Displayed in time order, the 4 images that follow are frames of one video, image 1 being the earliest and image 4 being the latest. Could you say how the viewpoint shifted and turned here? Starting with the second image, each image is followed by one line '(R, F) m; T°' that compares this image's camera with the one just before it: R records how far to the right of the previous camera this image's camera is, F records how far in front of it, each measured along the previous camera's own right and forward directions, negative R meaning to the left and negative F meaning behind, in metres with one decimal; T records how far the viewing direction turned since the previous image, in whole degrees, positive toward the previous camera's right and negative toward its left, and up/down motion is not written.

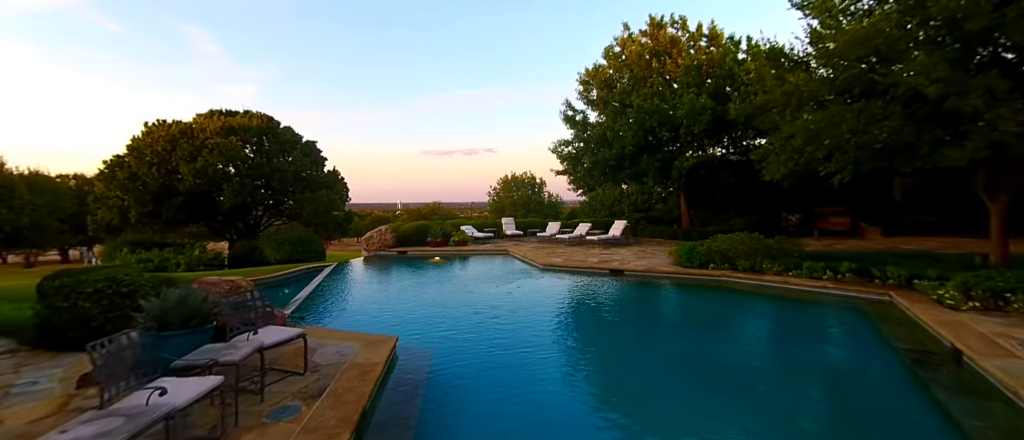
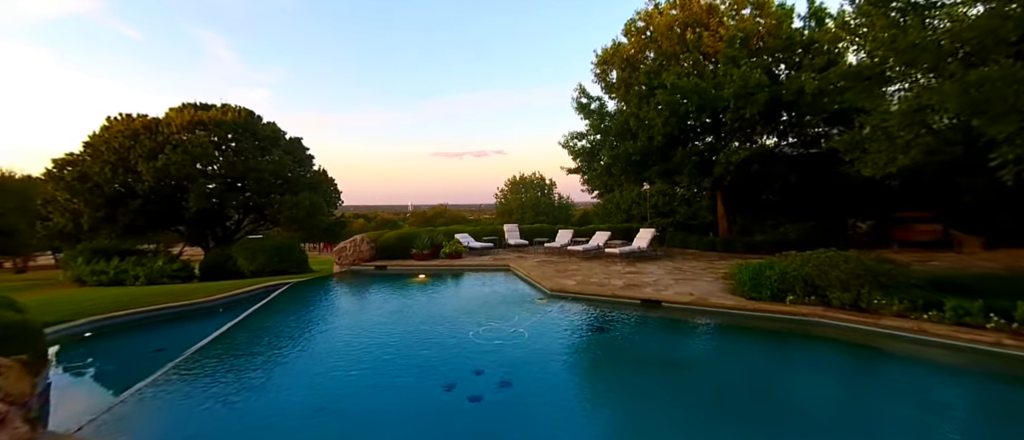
(+0.3, +3.0) m; -1°
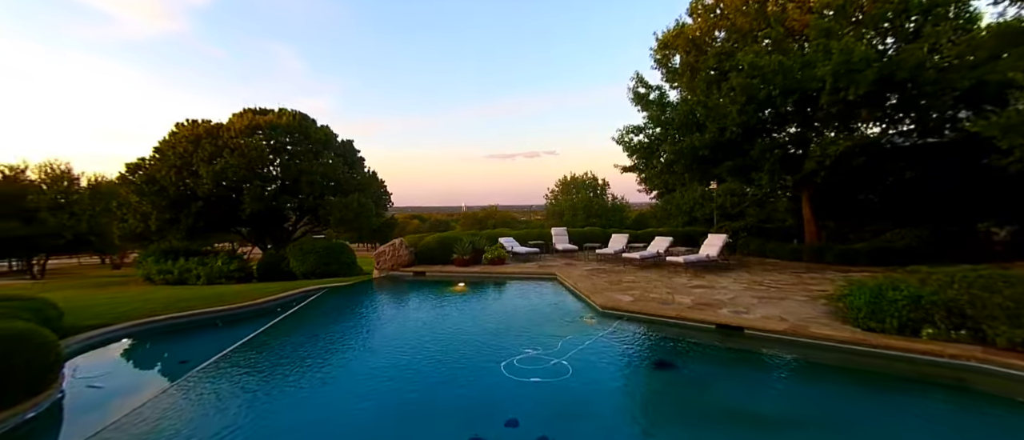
(+0.1, +1.2) m; -7°
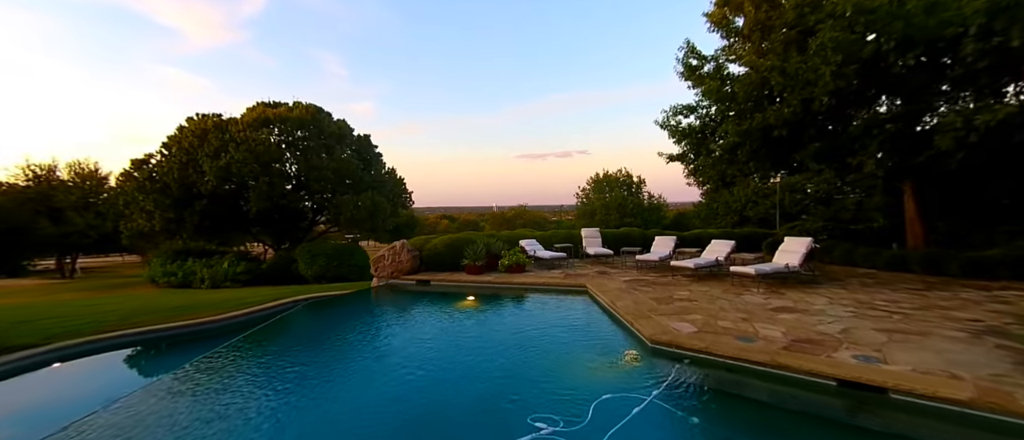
(+0.2, +2.2) m; -4°
